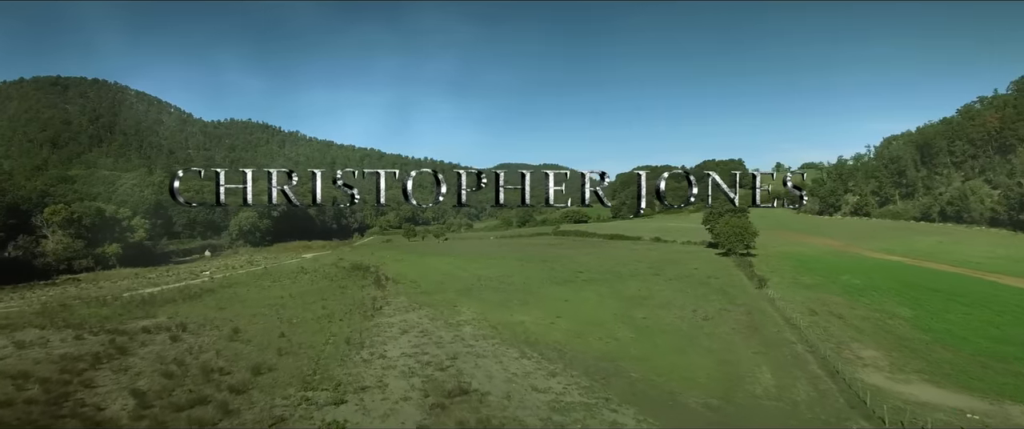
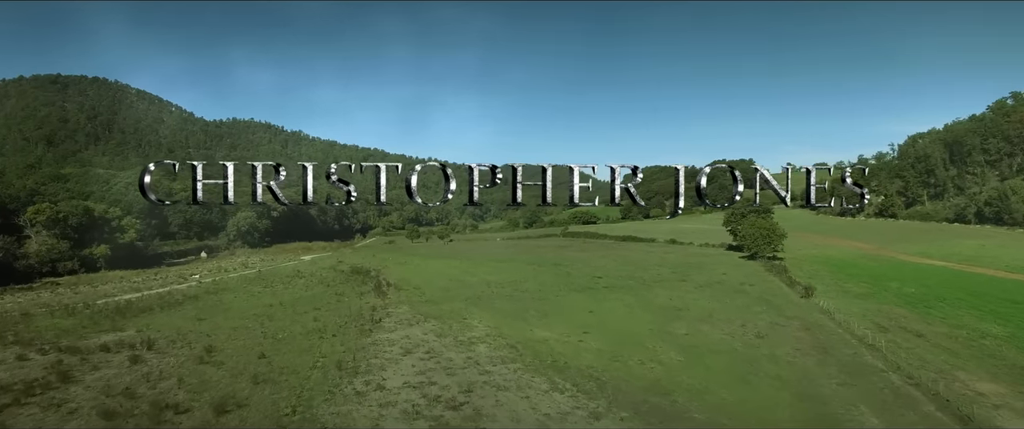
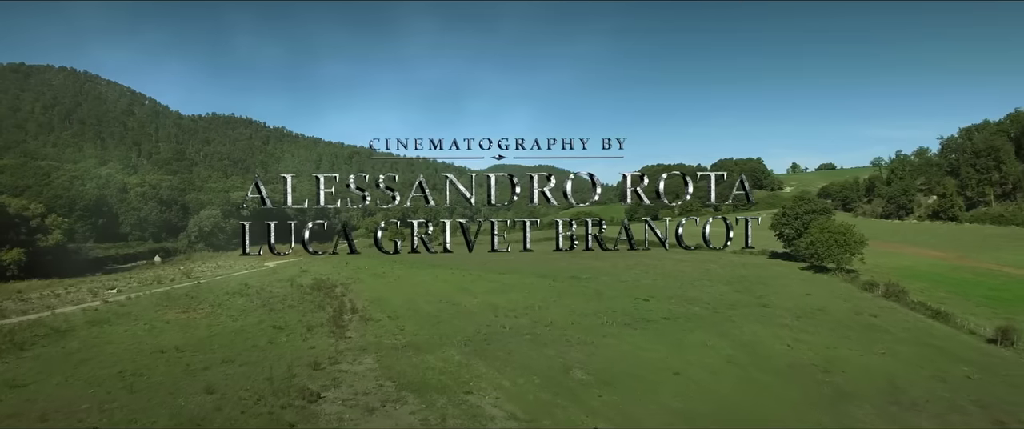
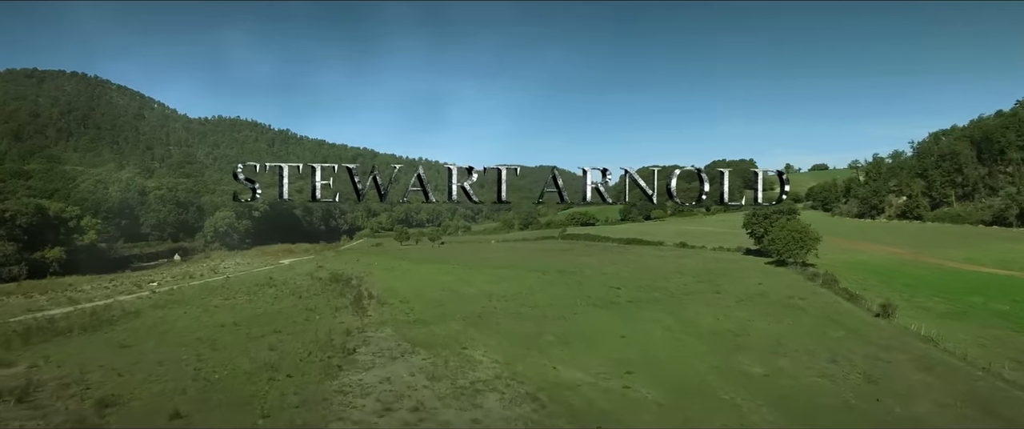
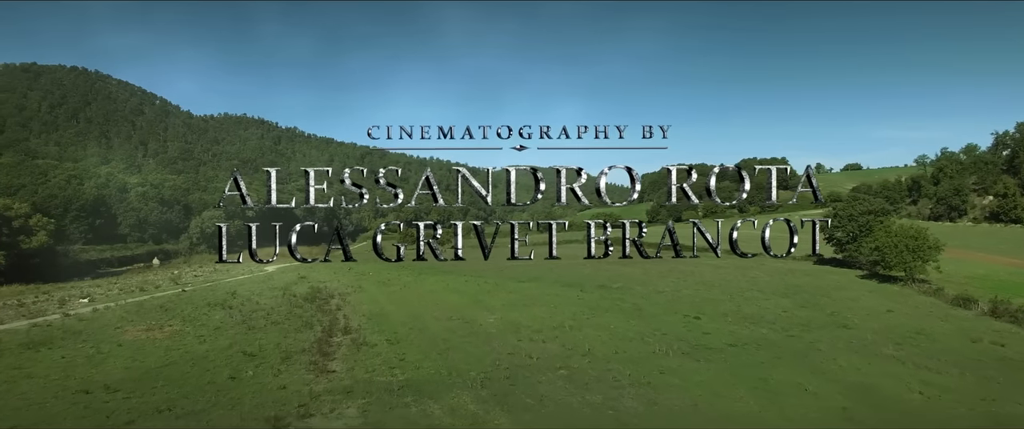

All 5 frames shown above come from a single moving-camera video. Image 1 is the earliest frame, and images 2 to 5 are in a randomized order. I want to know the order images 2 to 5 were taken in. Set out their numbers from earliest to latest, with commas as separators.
2, 4, 3, 5
